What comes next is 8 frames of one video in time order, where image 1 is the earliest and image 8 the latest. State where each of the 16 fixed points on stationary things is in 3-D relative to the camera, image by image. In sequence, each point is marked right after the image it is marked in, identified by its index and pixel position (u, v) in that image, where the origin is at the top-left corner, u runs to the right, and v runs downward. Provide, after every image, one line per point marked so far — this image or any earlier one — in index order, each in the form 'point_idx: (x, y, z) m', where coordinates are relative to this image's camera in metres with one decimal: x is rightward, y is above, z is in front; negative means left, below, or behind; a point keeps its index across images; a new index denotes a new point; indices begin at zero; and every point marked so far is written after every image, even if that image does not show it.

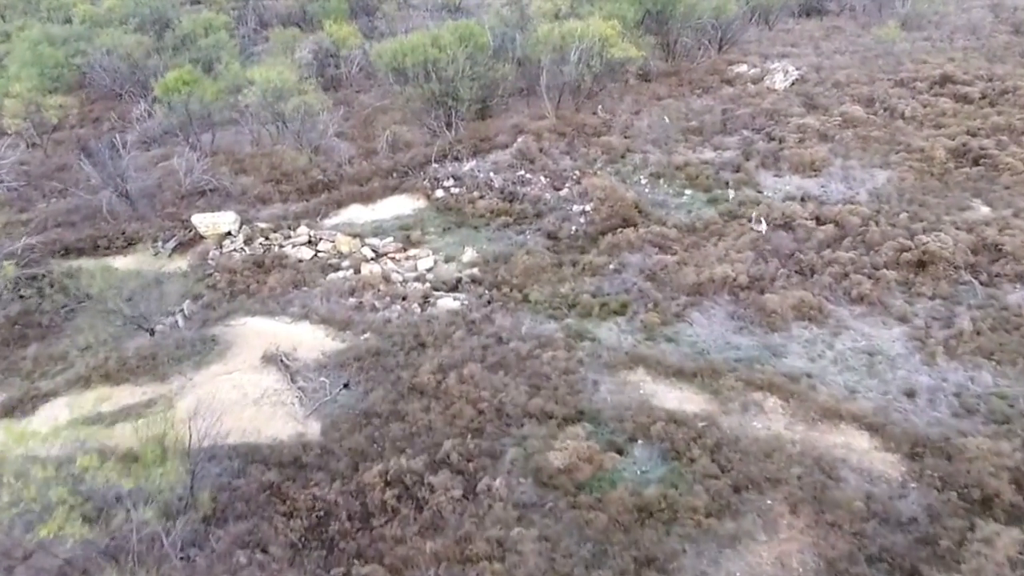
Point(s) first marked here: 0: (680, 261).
0: (+3.2, +0.5, +16.6) m
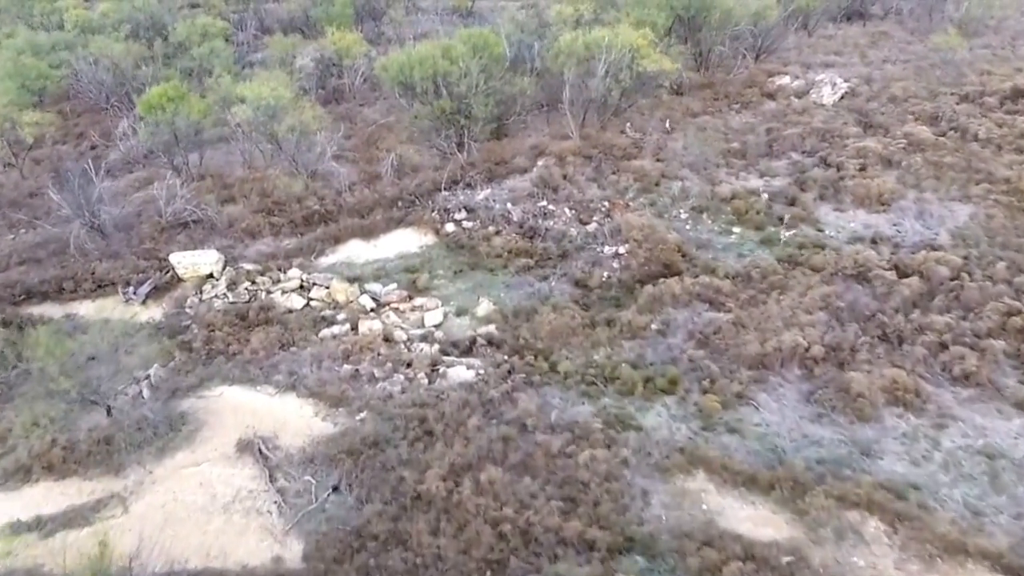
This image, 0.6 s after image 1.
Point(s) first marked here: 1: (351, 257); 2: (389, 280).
0: (+3.6, -0.6, +13.9) m
1: (-3.5, +0.7, +18.8) m
2: (-2.5, +0.1, +17.3) m
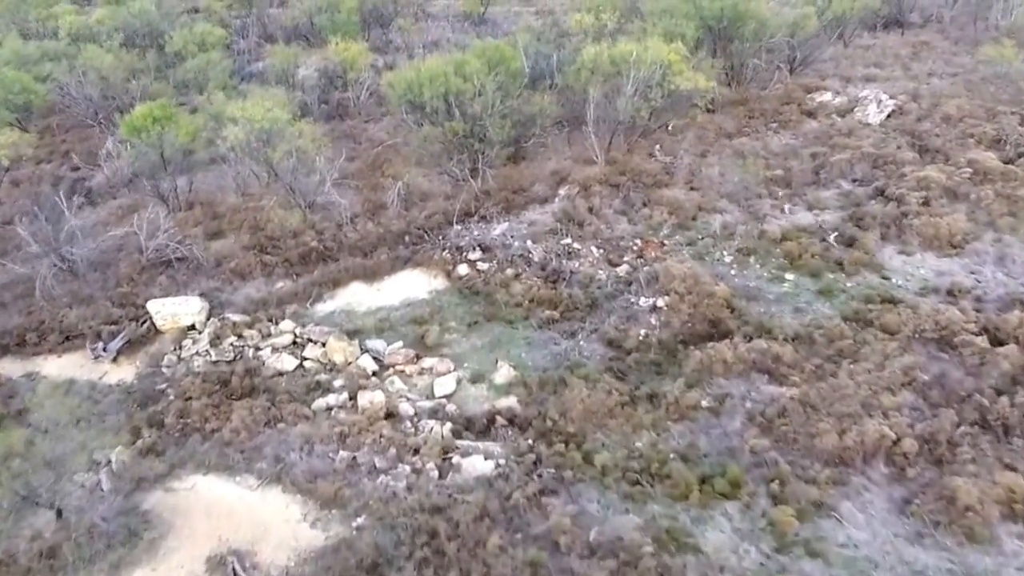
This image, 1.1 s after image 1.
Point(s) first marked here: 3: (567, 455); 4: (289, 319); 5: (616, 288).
0: (+4.0, -1.6, +11.7) m
1: (-3.1, -0.3, +16.6) m
2: (-2.1, -0.8, +15.2) m
3: (+0.7, -2.2, +11.2) m
4: (-4.1, -0.6, +15.8) m
5: (+2.0, 0.0, +16.0) m
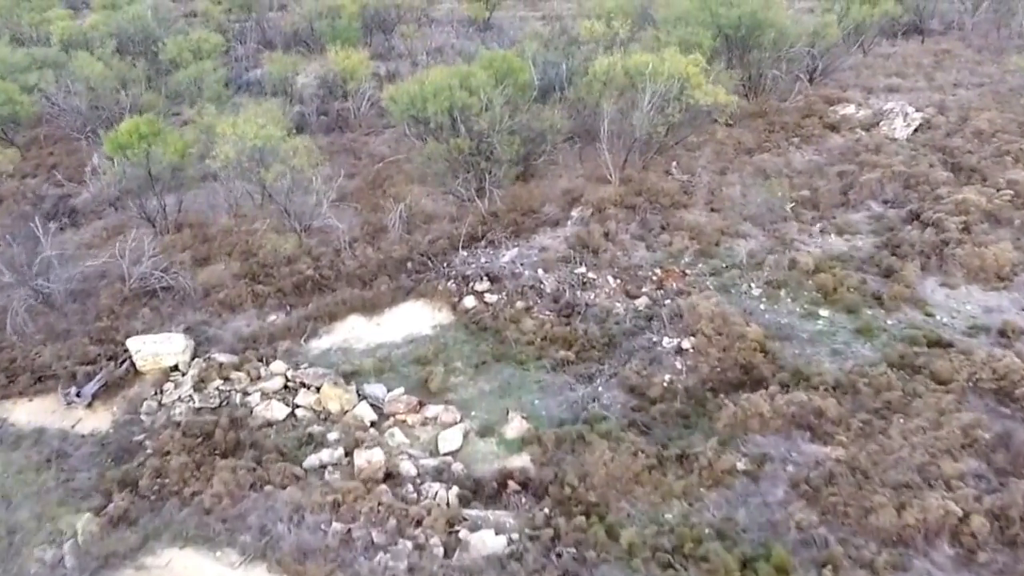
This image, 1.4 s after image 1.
0: (+4.2, -2.2, +10.5) m
1: (-2.9, -0.9, +15.4) m
2: (-1.9, -1.5, +13.9) m
3: (+0.9, -2.8, +9.9) m
4: (-3.9, -1.2, +14.5) m
5: (+2.1, -0.7, +14.8) m
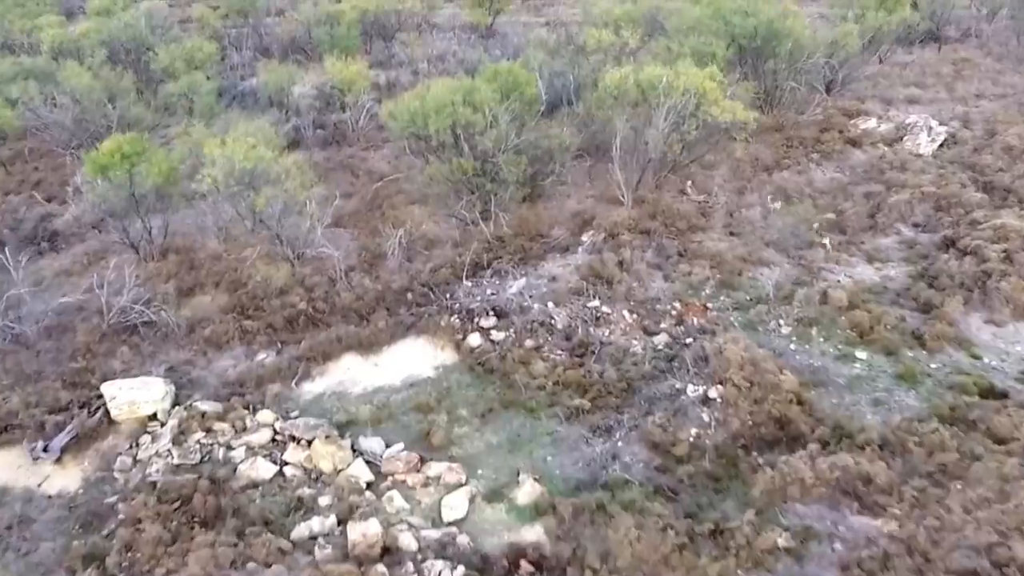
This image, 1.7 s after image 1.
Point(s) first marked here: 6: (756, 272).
0: (+4.3, -2.8, +9.2) m
1: (-2.8, -1.6, +14.2) m
2: (-1.8, -2.1, +12.7) m
3: (+1.0, -3.4, +8.7) m
4: (-3.8, -1.8, +13.3) m
5: (+2.3, -1.3, +13.6) m
6: (+4.8, +0.3, +17.0) m
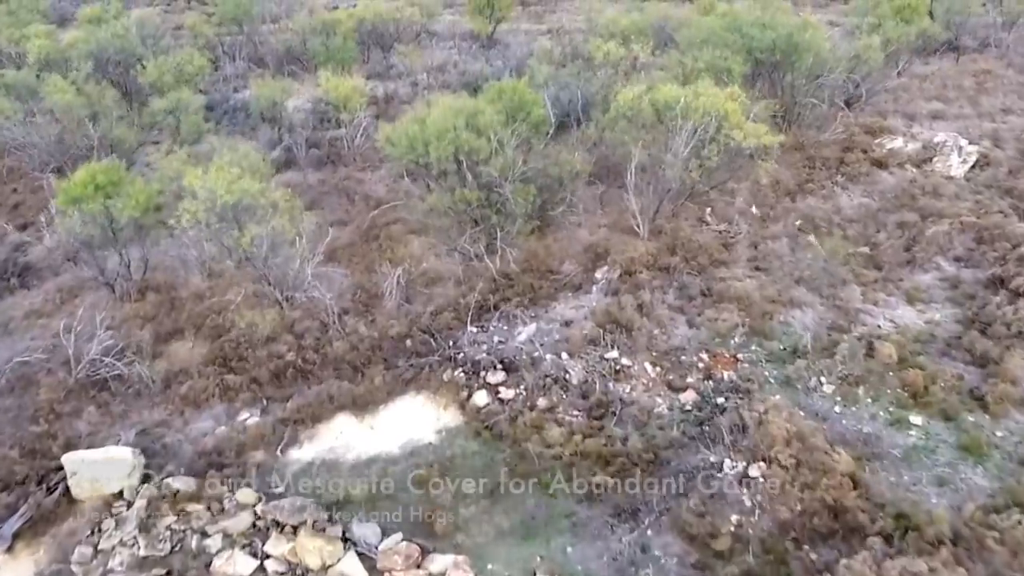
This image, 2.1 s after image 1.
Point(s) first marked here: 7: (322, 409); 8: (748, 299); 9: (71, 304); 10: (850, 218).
0: (+4.5, -3.6, +7.8) m
1: (-2.6, -2.4, +12.7) m
2: (-1.6, -2.9, +11.2) m
3: (+1.2, -4.2, +7.3) m
4: (-3.6, -2.7, +11.9) m
5: (+2.5, -2.1, +12.1) m
6: (+5.0, -0.5, +15.5) m
7: (-3.0, -1.9, +13.3) m
8: (+4.4, -0.2, +15.7) m
9: (-9.0, -0.3, +17.3) m
10: (+7.5, +1.5, +19.0) m
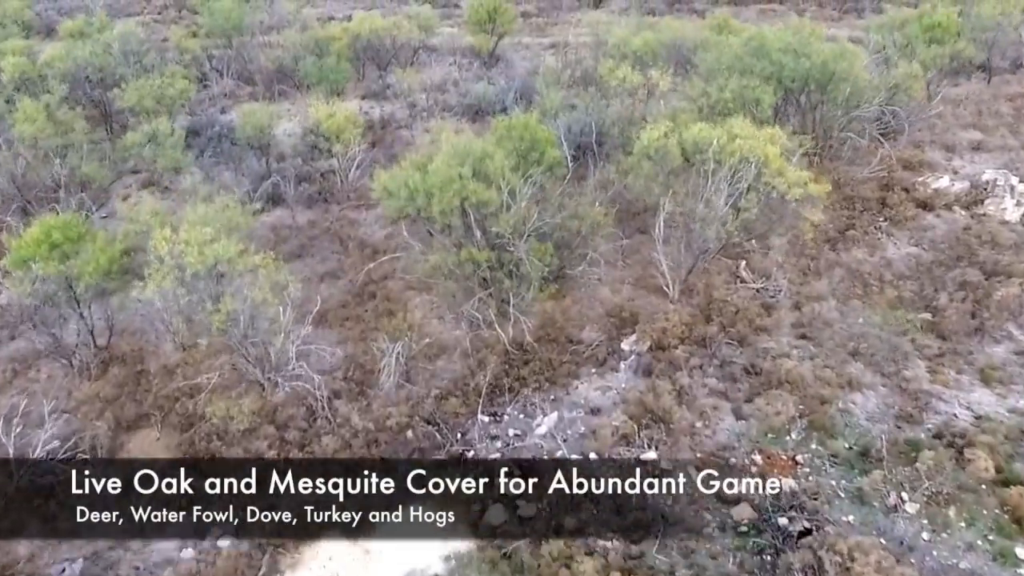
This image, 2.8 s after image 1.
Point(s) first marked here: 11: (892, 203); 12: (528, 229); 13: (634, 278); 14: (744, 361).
0: (+4.8, -4.9, +5.7) m
1: (-2.3, -3.7, +10.6) m
2: (-1.3, -4.2, +9.1) m
3: (+1.5, -5.5, +5.1) m
4: (-3.3, -3.9, +9.7) m
5: (+2.7, -3.4, +10.0) m
6: (+5.2, -1.8, +13.4) m
7: (-2.7, -3.2, +11.2) m
8: (+4.7, -1.4, +13.7) m
9: (-8.7, -1.6, +15.2) m
10: (+7.8, +0.2, +17.0) m
11: (+9.0, +1.9, +19.9) m
12: (+0.3, +1.1, +15.1) m
13: (+2.4, +0.1, +16.6) m
14: (+3.9, -1.2, +14.1) m
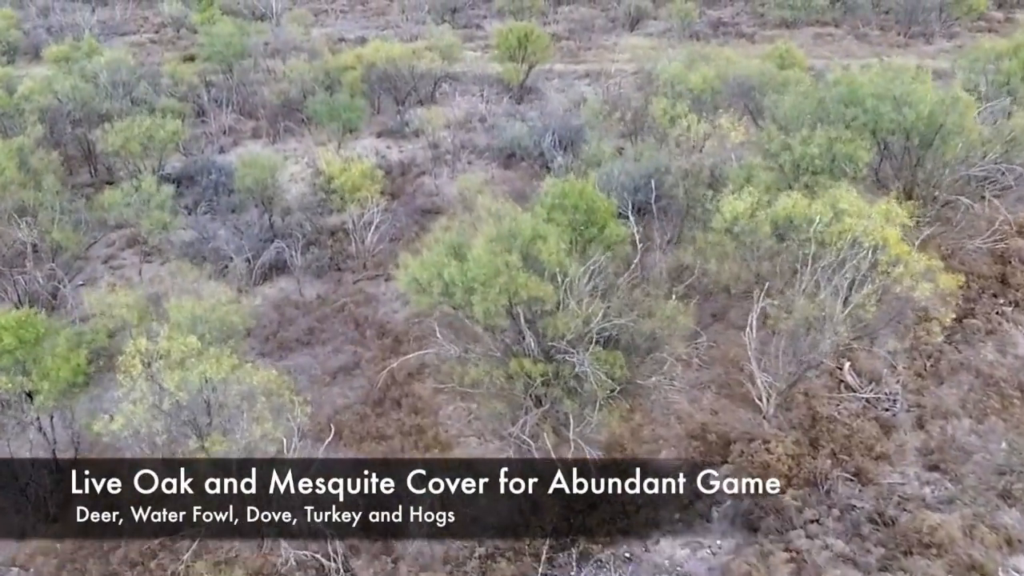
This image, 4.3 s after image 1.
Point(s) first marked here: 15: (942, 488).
0: (+5.6, -6.5, +2.6) m
1: (-1.5, -5.3, +7.6) m
2: (-0.5, -5.8, +6.1) m
3: (+2.3, -7.1, +2.1) m
4: (-2.5, -5.6, +6.8) m
5: (+3.6, -5.0, +7.0) m
6: (+6.1, -3.5, +10.4) m
7: (-1.9, -4.8, +8.2) m
8: (+5.5, -3.1, +10.6) m
9: (-7.9, -3.3, +12.3) m
10: (+8.7, -1.5, +14.0) m
11: (+9.9, +0.2, +16.9) m
12: (+1.1, -0.6, +12.2) m
13: (+3.2, -1.6, +13.6) m
14: (+4.7, -2.9, +11.2) m
15: (+5.9, -2.7, +11.8) m
